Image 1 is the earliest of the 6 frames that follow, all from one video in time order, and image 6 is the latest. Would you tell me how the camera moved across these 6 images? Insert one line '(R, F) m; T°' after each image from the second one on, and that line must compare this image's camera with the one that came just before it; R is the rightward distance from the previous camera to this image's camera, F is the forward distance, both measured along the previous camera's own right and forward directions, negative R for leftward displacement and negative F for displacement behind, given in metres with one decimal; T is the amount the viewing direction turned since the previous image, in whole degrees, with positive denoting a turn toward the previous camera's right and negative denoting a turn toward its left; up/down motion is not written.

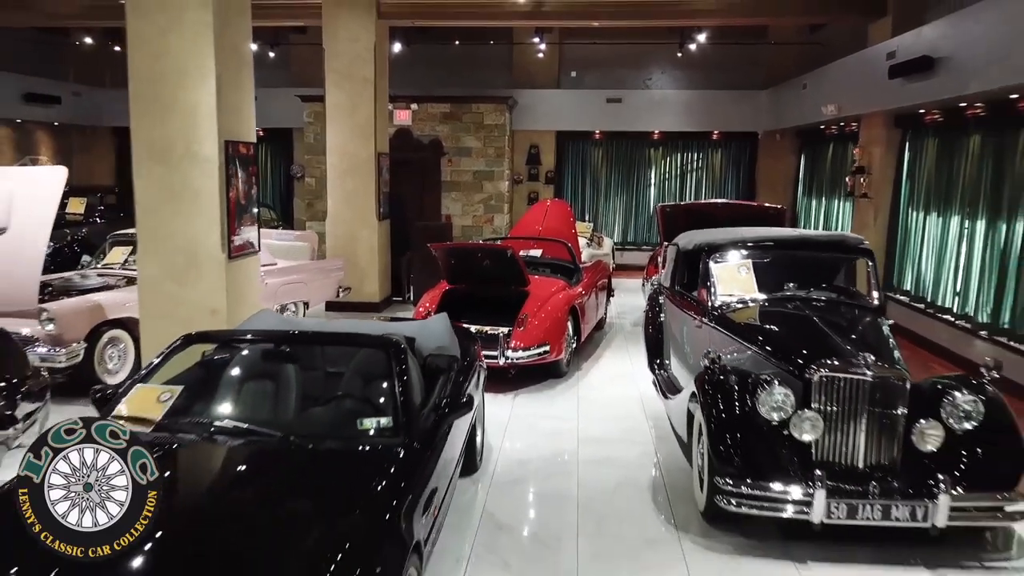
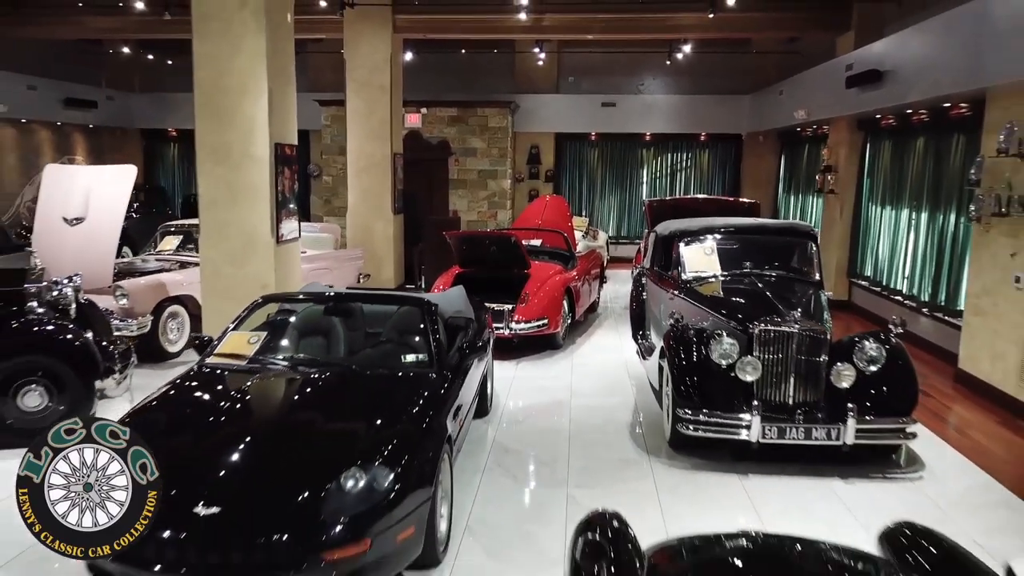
(0.0, -0.9) m; 0°
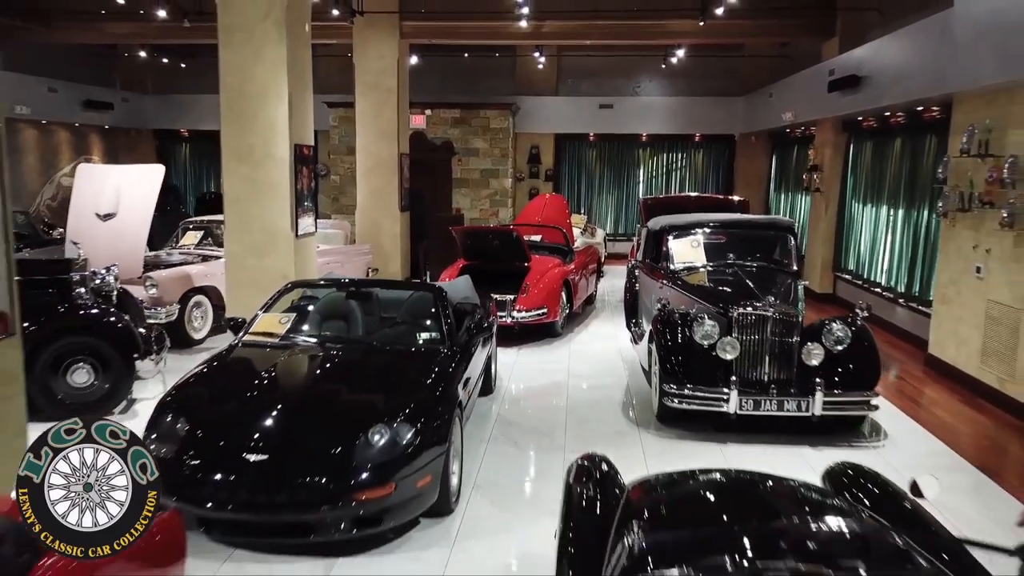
(0.0, -0.4) m; 0°
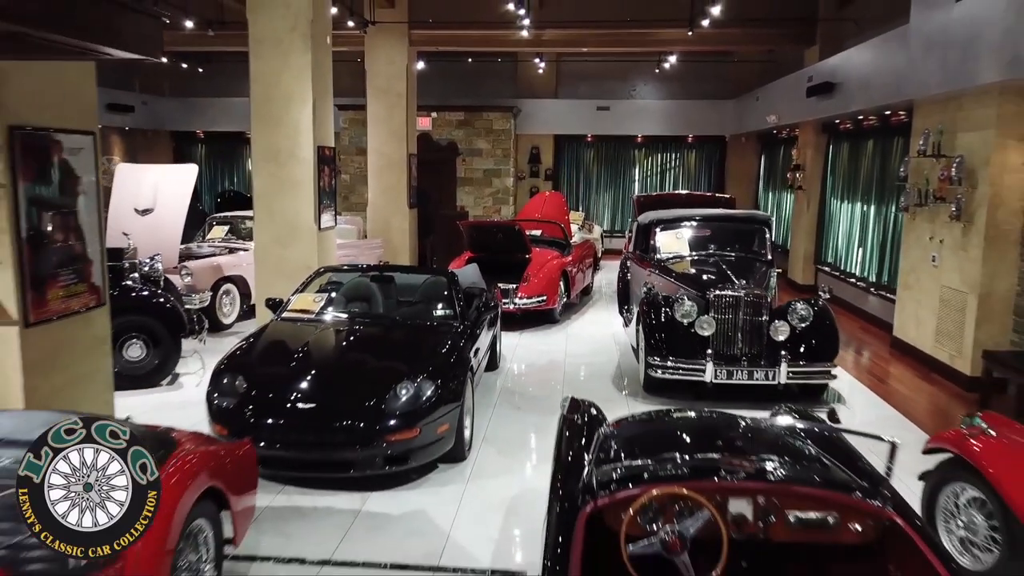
(0.0, -0.6) m; 0°
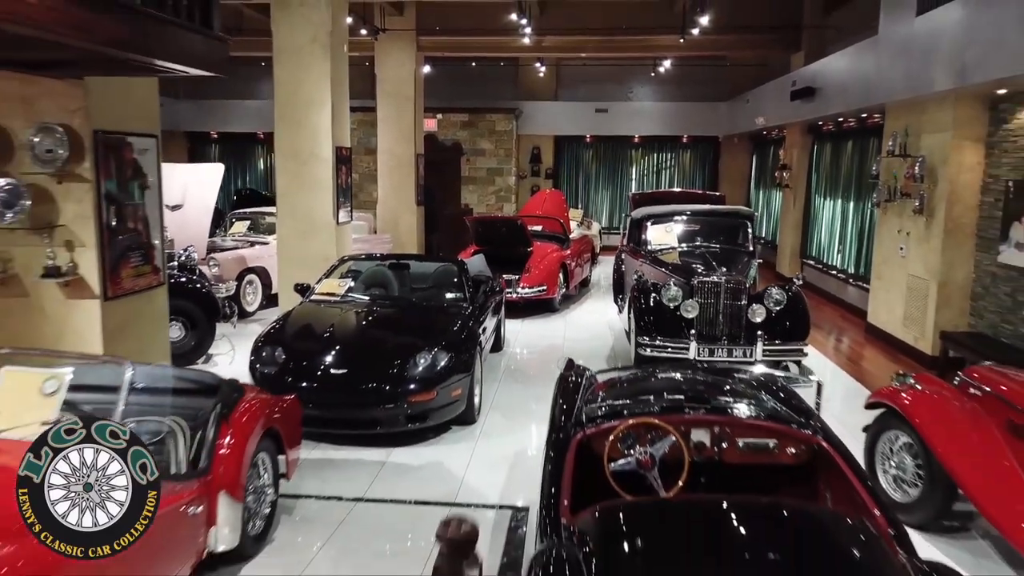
(0.0, -0.6) m; 0°
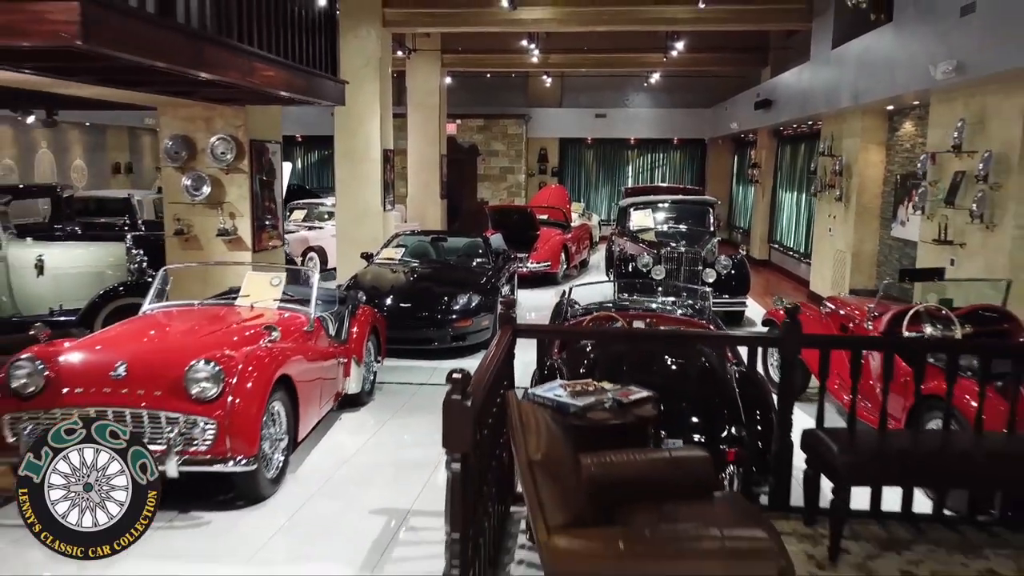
(0.0, -1.8) m; -1°
